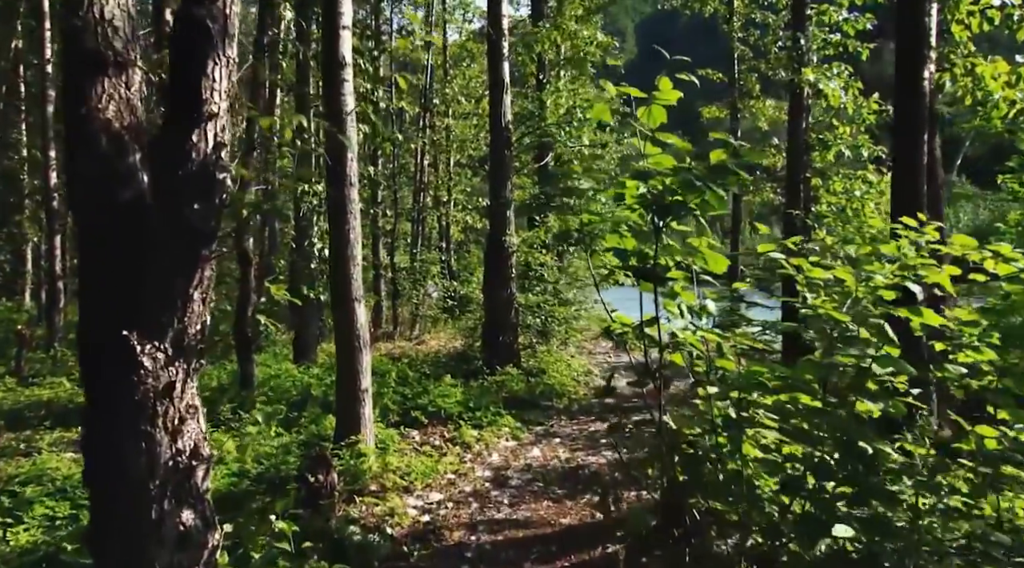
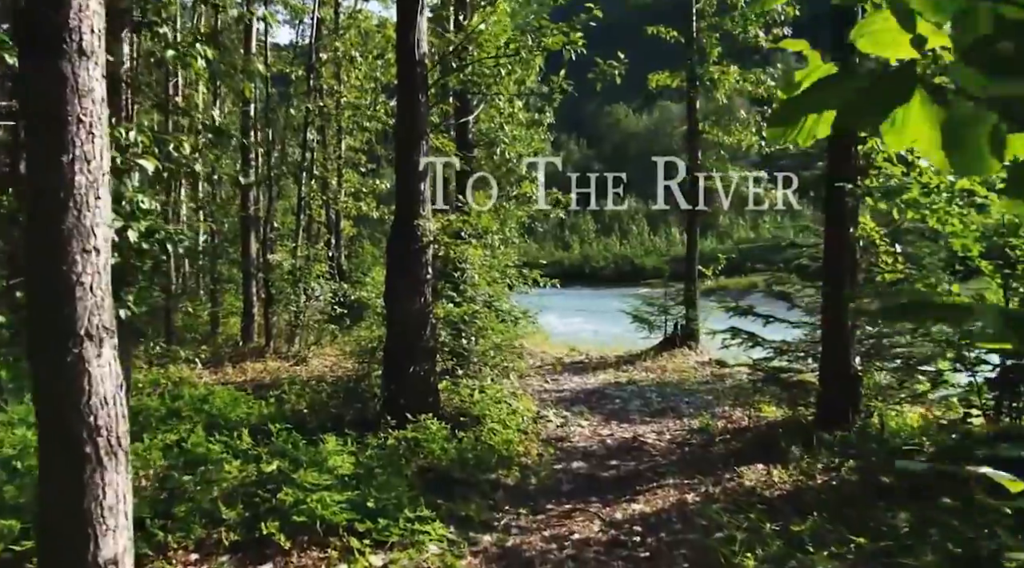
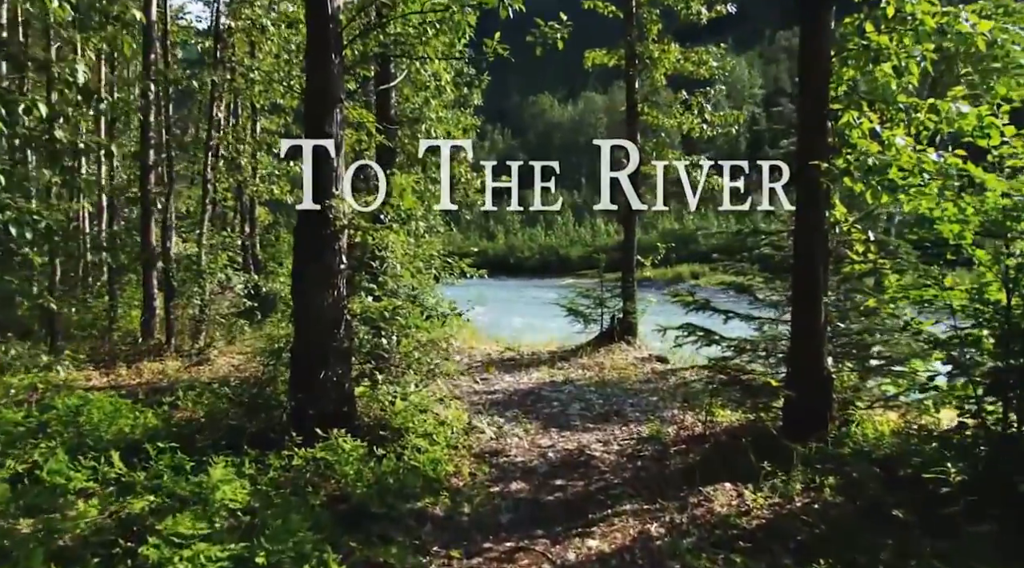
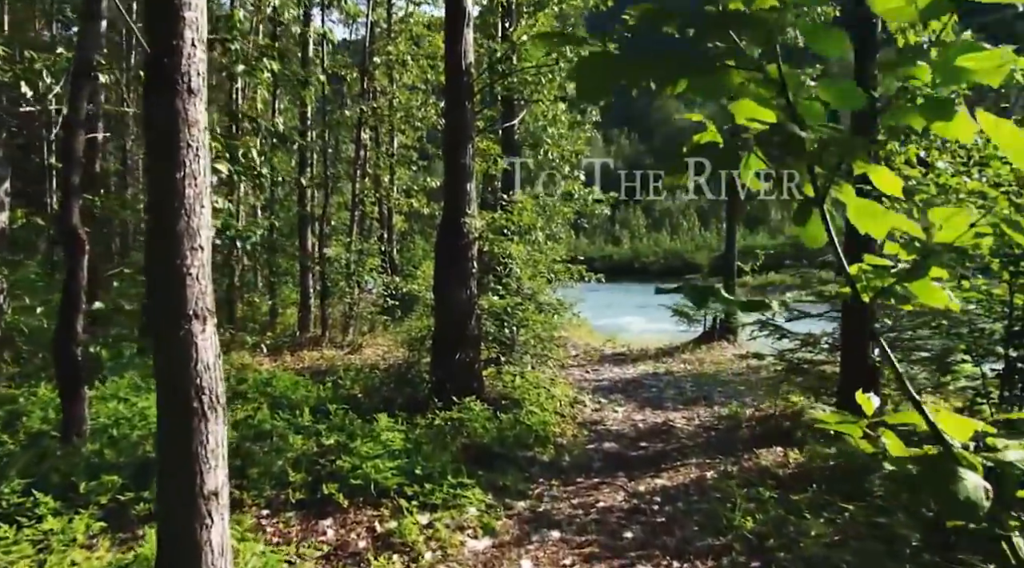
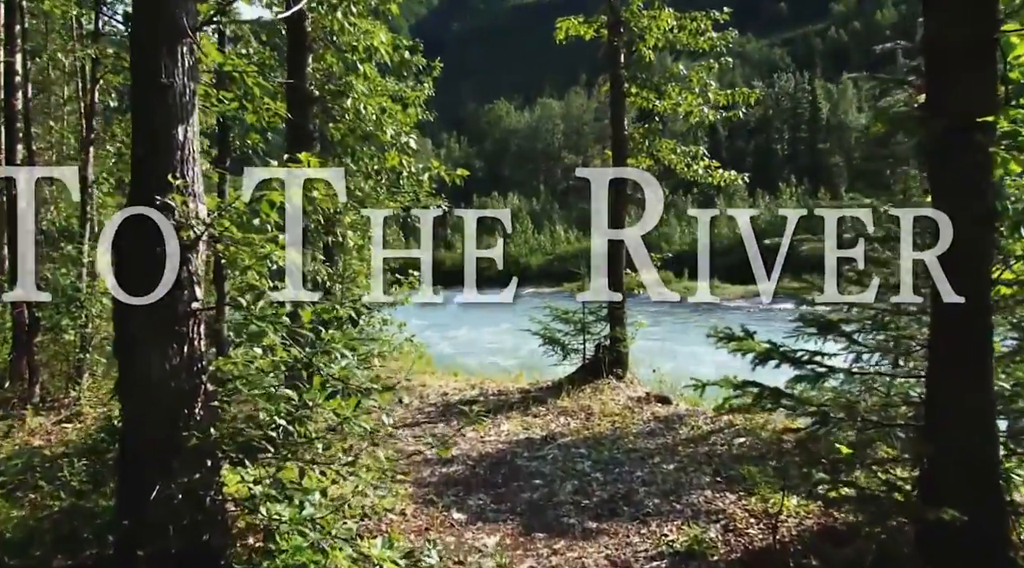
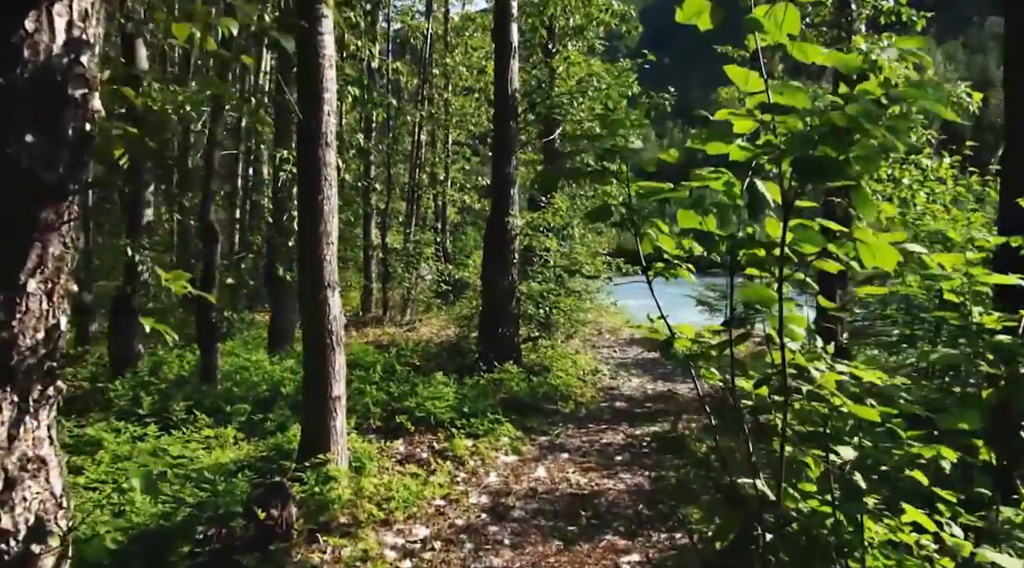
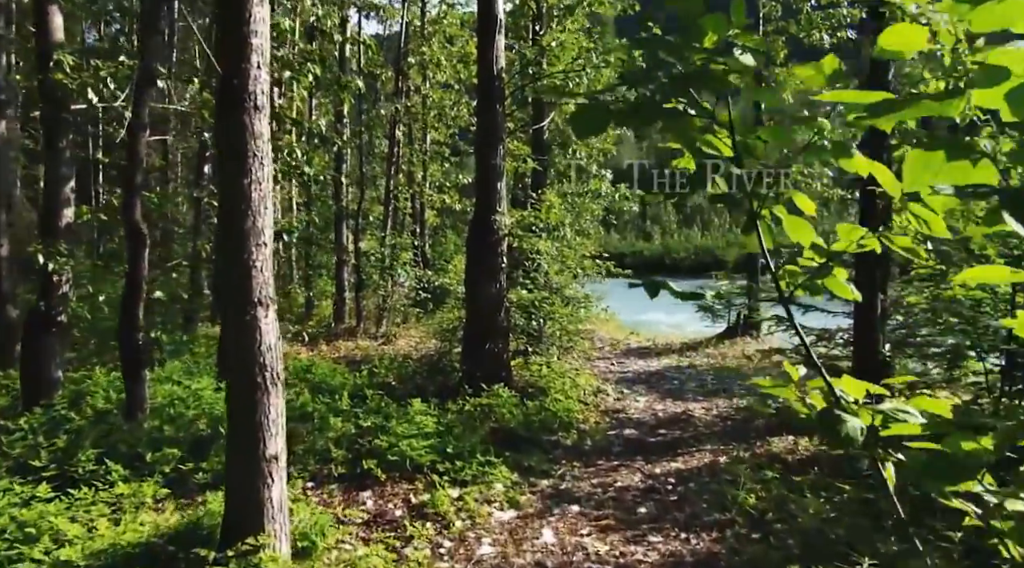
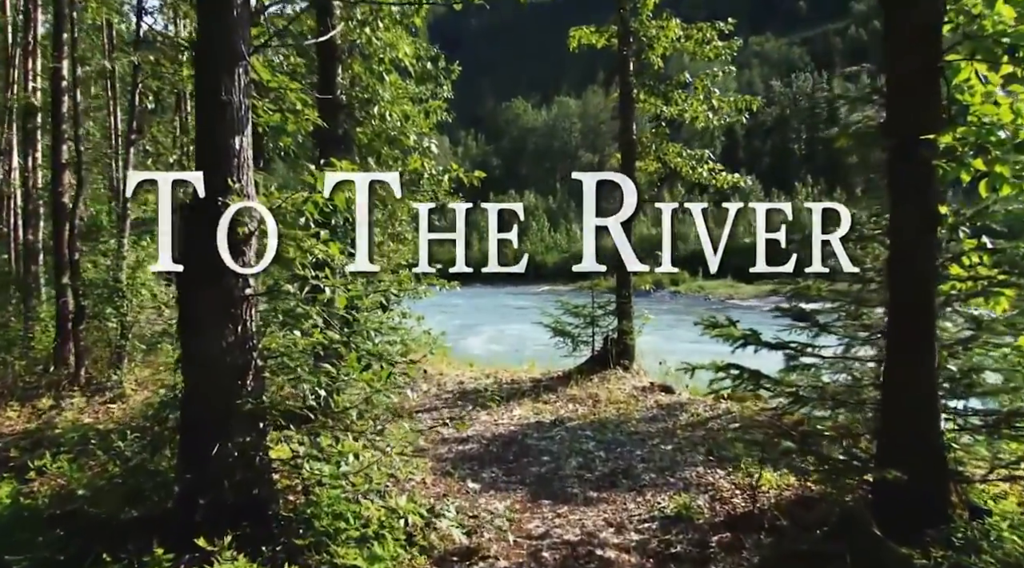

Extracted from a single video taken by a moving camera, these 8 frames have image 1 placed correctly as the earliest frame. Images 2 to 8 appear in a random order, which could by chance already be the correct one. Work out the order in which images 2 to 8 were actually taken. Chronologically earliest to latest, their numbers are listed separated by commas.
6, 7, 4, 2, 3, 8, 5
